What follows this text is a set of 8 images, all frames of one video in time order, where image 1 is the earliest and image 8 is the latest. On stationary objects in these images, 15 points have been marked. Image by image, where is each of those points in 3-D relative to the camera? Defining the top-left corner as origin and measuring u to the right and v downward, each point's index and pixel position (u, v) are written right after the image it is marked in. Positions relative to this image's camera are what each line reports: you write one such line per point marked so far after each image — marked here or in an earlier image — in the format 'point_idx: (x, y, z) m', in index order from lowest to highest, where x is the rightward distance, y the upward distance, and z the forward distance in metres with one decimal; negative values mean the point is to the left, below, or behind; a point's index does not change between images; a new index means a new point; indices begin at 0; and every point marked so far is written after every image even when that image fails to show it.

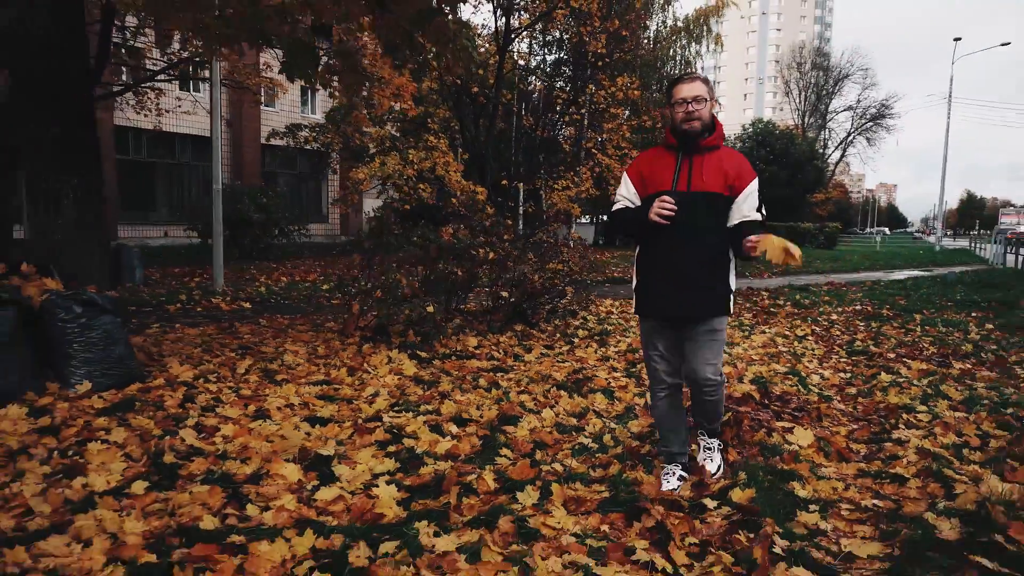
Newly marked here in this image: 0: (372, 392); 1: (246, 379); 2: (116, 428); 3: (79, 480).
0: (-0.8, -0.6, +4.8) m
1: (-1.6, -0.6, +4.9) m
2: (-1.8, -0.7, +3.8) m
3: (-1.7, -0.7, +3.2) m
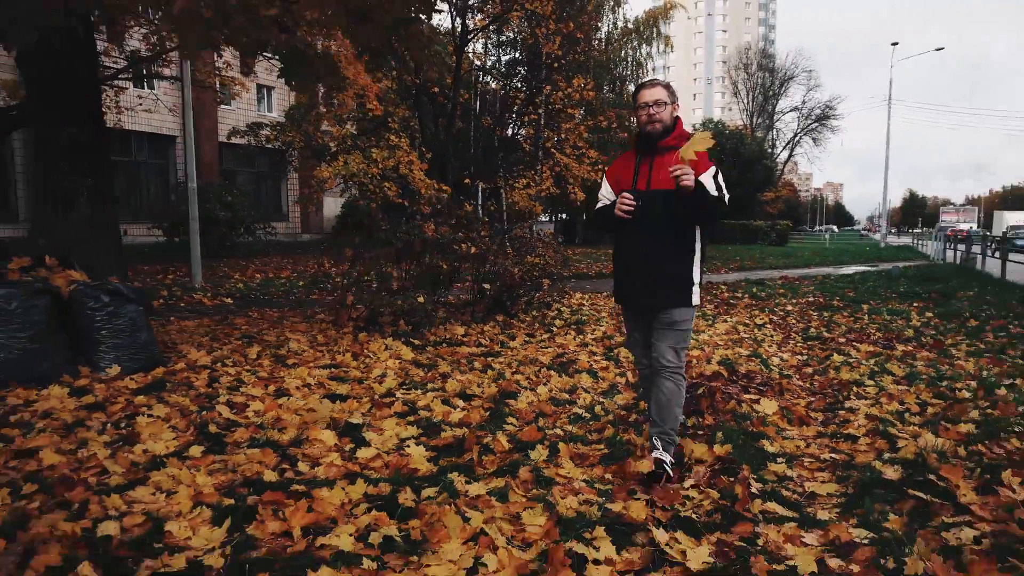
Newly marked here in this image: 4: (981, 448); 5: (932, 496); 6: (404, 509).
0: (-0.8, -0.5, +5.2) m
1: (-1.6, -0.5, +5.3) m
2: (-1.8, -0.6, +4.2) m
3: (-1.6, -0.7, +3.6) m
4: (+2.2, -0.7, +3.7) m
5: (+1.6, -0.8, +3.1) m
6: (-0.4, -0.8, +2.9) m
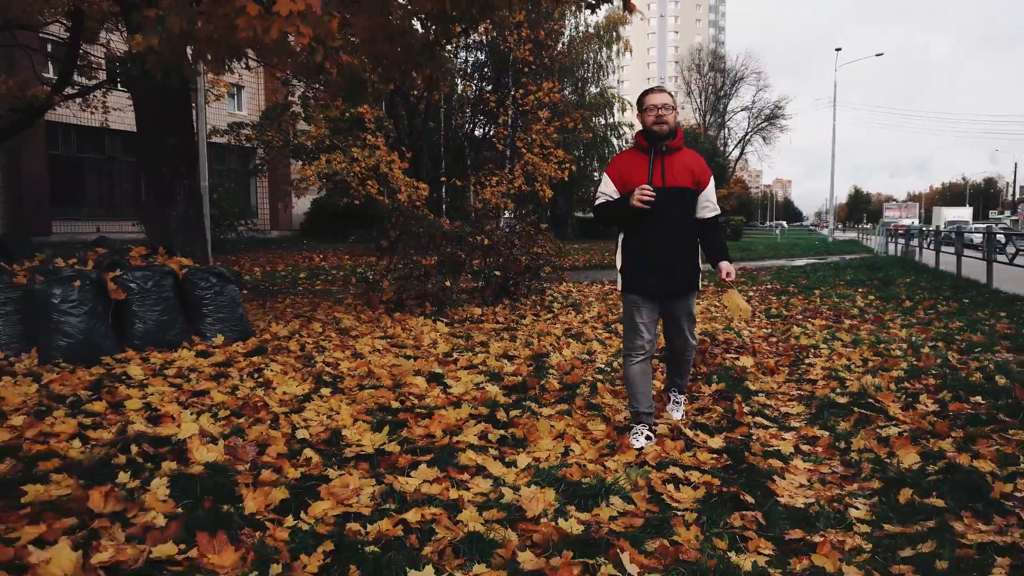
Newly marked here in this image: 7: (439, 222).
0: (-0.6, -0.4, +6.3) m
1: (-1.4, -0.4, +6.3) m
2: (-1.5, -0.5, +5.2) m
3: (-1.3, -0.6, +4.6) m
4: (+2.4, -0.6, +4.9) m
5: (+2.0, -0.7, +4.4) m
6: (0.0, -0.7, +4.0) m
7: (-0.8, +0.7, +8.4) m
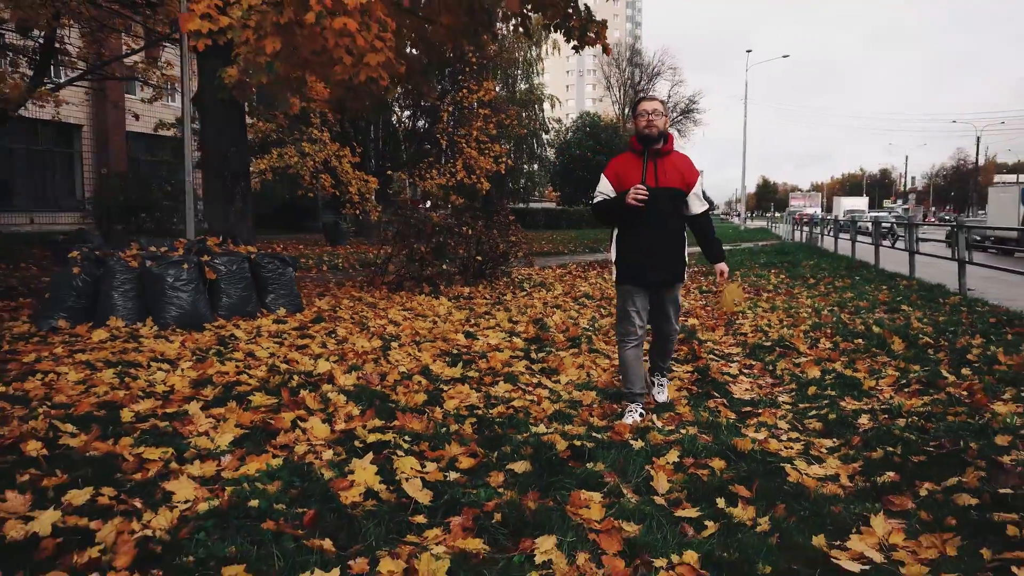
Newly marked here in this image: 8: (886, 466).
0: (-0.6, -0.2, +7.9) m
1: (-1.5, -0.2, +7.8) m
2: (-1.4, -0.3, +6.7) m
3: (-1.2, -0.4, +6.1) m
4: (+2.6, -0.4, +6.8) m
5: (+2.1, -0.5, +6.2) m
6: (+0.2, -0.5, +5.7) m
7: (-1.0, +0.9, +9.9) m
8: (+1.6, -0.8, +3.5) m
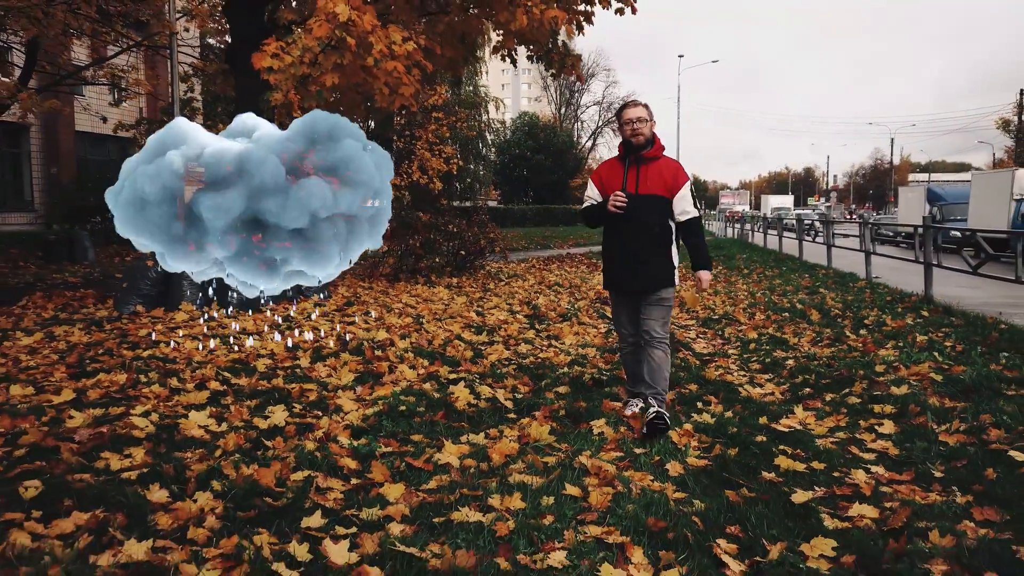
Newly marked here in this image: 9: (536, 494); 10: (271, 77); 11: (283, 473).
0: (-0.7, -0.1, +9.3) m
1: (-1.5, -0.1, +9.2) m
2: (-1.4, -0.2, +8.1) m
3: (-1.1, -0.3, +7.5) m
4: (+2.5, -0.2, +8.5) m
5: (+2.2, -0.3, +7.9) m
6: (+0.3, -0.4, +7.2) m
7: (-1.3, +1.0, +11.4) m
8: (+1.9, -0.6, +5.1) m
9: (+0.1, -0.8, +3.0) m
10: (-2.1, +1.8, +6.9) m
11: (-0.9, -0.7, +3.2) m
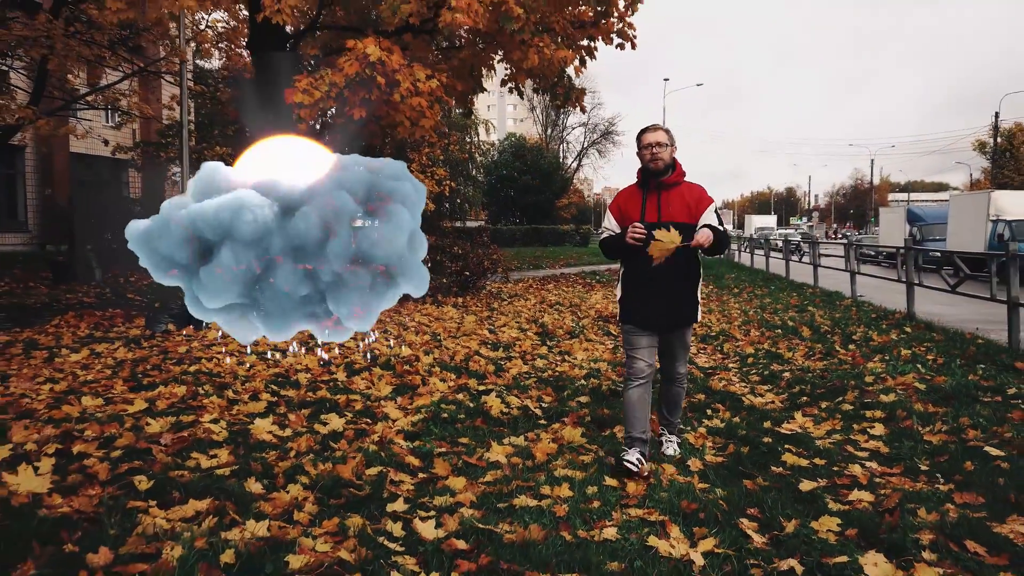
0: (-0.7, -0.3, +9.8) m
1: (-1.5, -0.3, +9.7) m
2: (-1.3, -0.4, +8.5) m
3: (-1.0, -0.5, +8.0) m
4: (+2.6, -0.4, +9.1) m
5: (+2.3, -0.5, +8.4) m
6: (+0.4, -0.6, +7.7) m
7: (-1.2, +0.7, +11.8) m
8: (+2.0, -0.8, +5.6) m
9: (+0.3, -0.9, +3.5) m
10: (-1.9, +1.6, +7.4) m
11: (-0.7, -0.8, +3.6) m
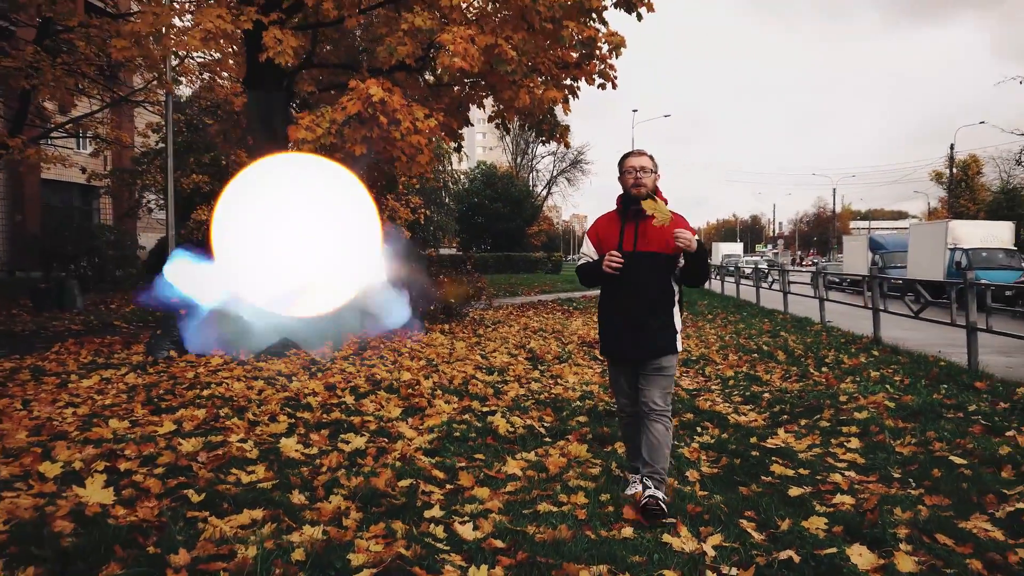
0: (-0.8, -0.7, +10.2) m
1: (-1.6, -0.7, +10.0) m
2: (-1.4, -0.7, +8.9) m
3: (-1.1, -0.8, +8.3) m
4: (+2.5, -0.8, +9.5) m
5: (+2.2, -0.8, +8.9) m
6: (+0.3, -0.8, +8.1) m
7: (-1.5, +0.3, +12.2) m
8: (+2.1, -1.0, +6.1) m
9: (+0.4, -1.0, +3.9) m
10: (-2.0, +1.4, +7.7) m
11: (-0.6, -1.0, +4.0) m
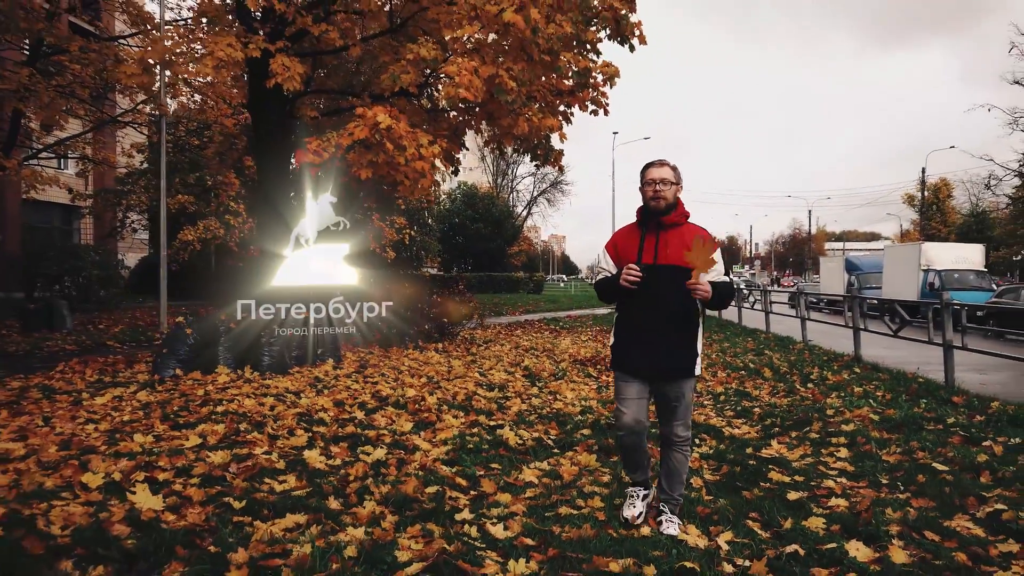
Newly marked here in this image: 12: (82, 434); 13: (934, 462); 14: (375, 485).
0: (-0.9, -0.9, +10.4) m
1: (-1.7, -0.9, +10.2) m
2: (-1.5, -0.9, +9.1) m
3: (-1.1, -1.0, +8.6) m
4: (+2.5, -1.0, +9.9) m
5: (+2.1, -1.0, +9.2) m
6: (+0.3, -1.0, +8.4) m
7: (-1.6, 0.0, +12.5) m
8: (+2.1, -1.1, +6.4) m
9: (+0.5, -1.1, +4.2) m
10: (-2.0, +1.2, +8.0) m
11: (-0.5, -1.1, +4.2) m
12: (-3.0, -1.0, +5.6) m
13: (+2.6, -1.1, +4.9) m
14: (-0.7, -1.1, +4.3) m
